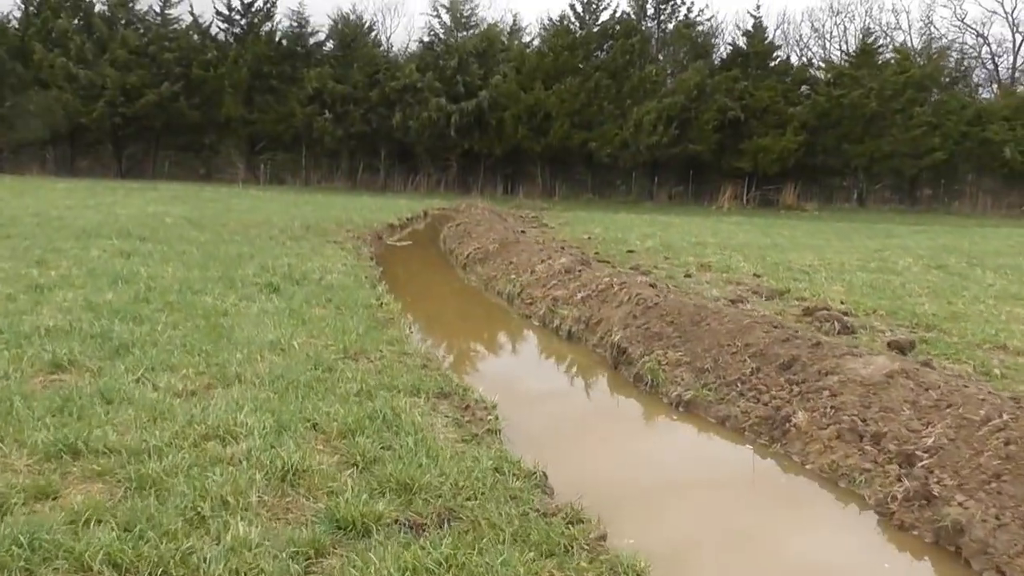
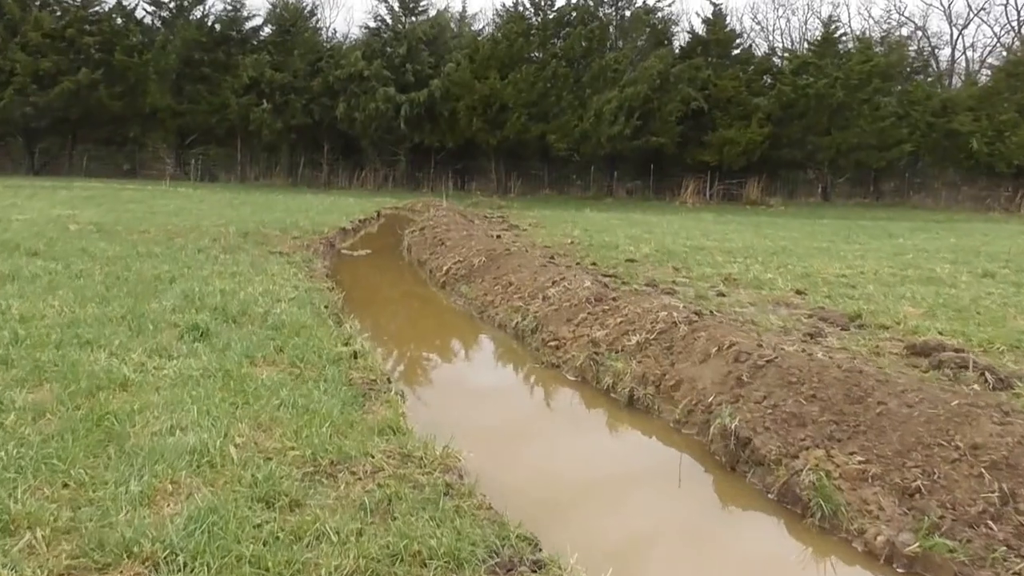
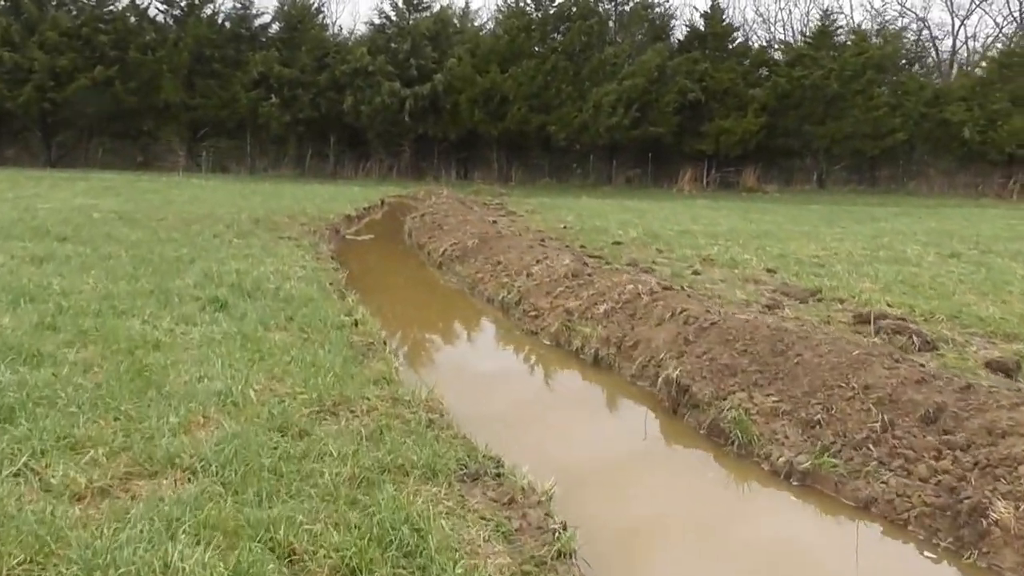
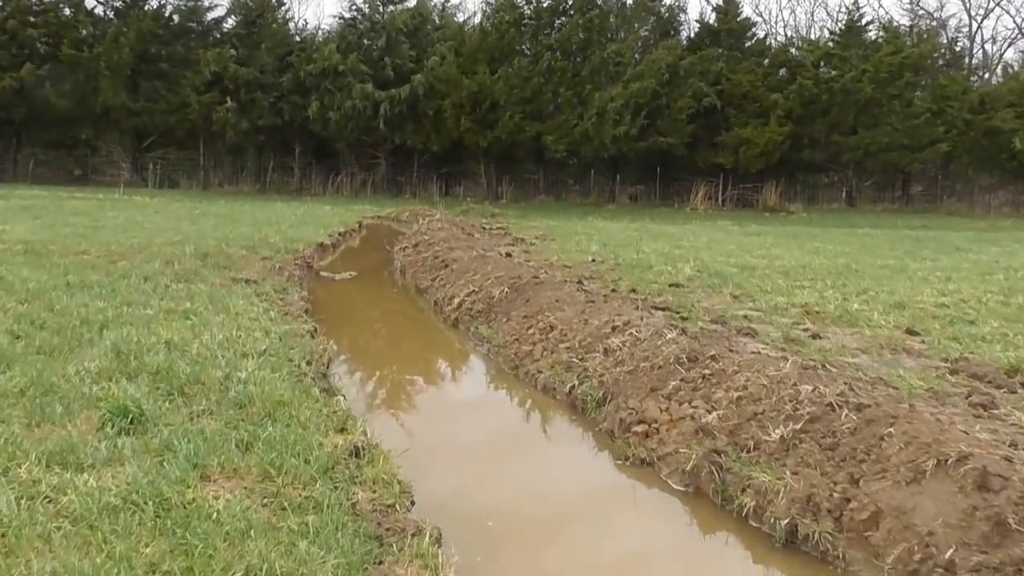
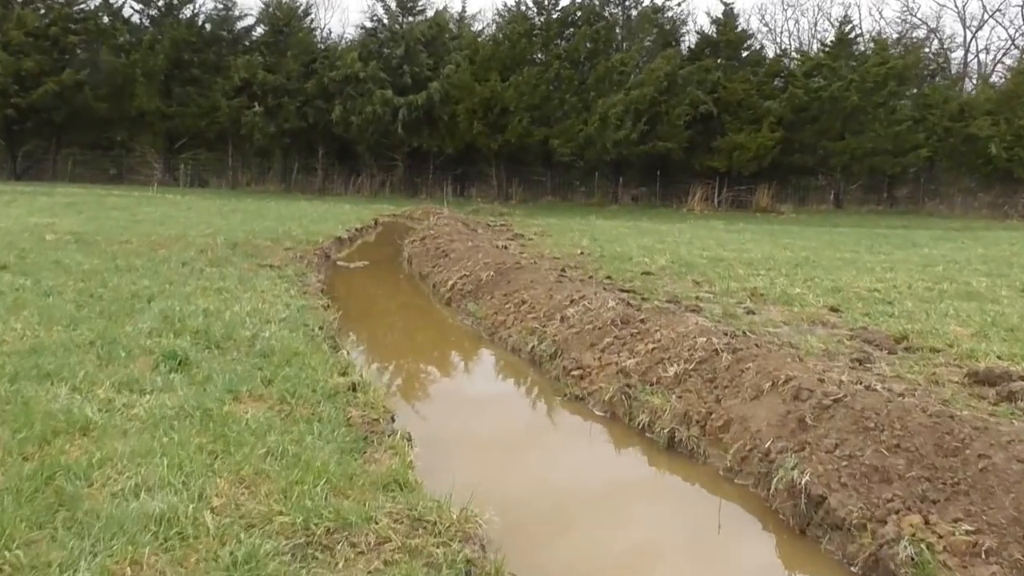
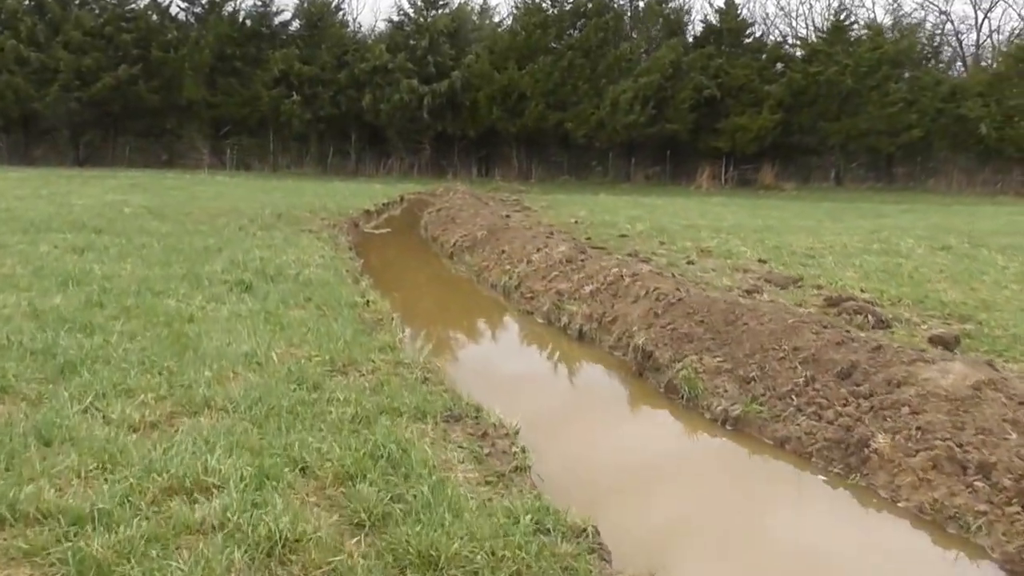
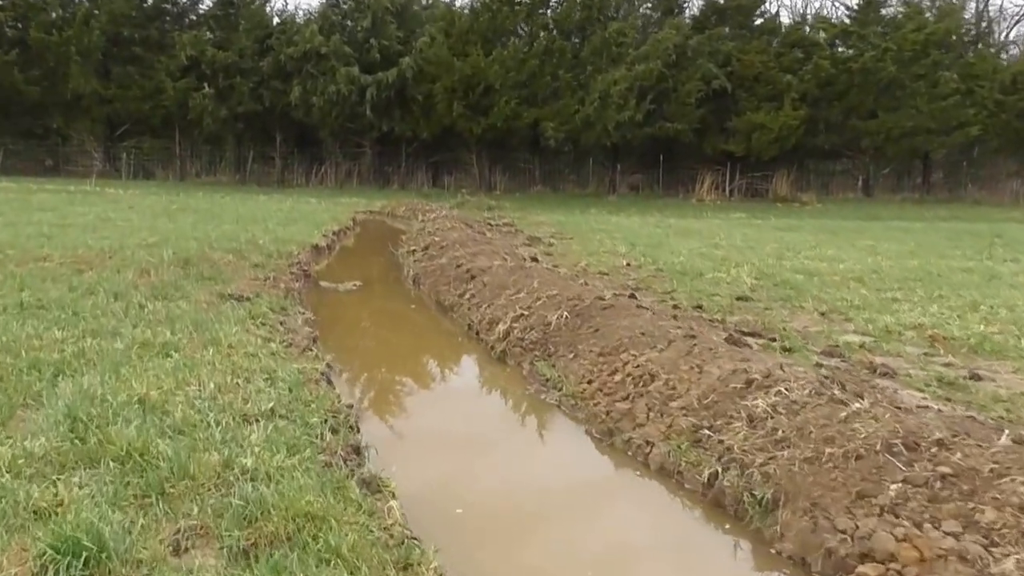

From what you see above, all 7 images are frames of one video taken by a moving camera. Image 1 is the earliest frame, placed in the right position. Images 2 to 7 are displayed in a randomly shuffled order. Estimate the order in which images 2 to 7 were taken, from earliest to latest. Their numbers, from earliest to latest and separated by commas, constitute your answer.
6, 3, 2, 5, 4, 7
